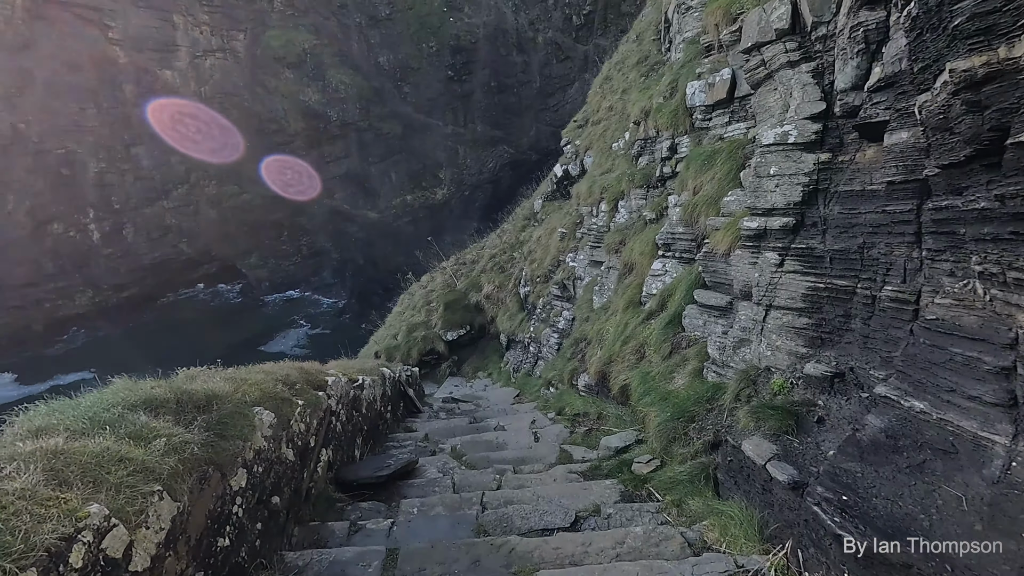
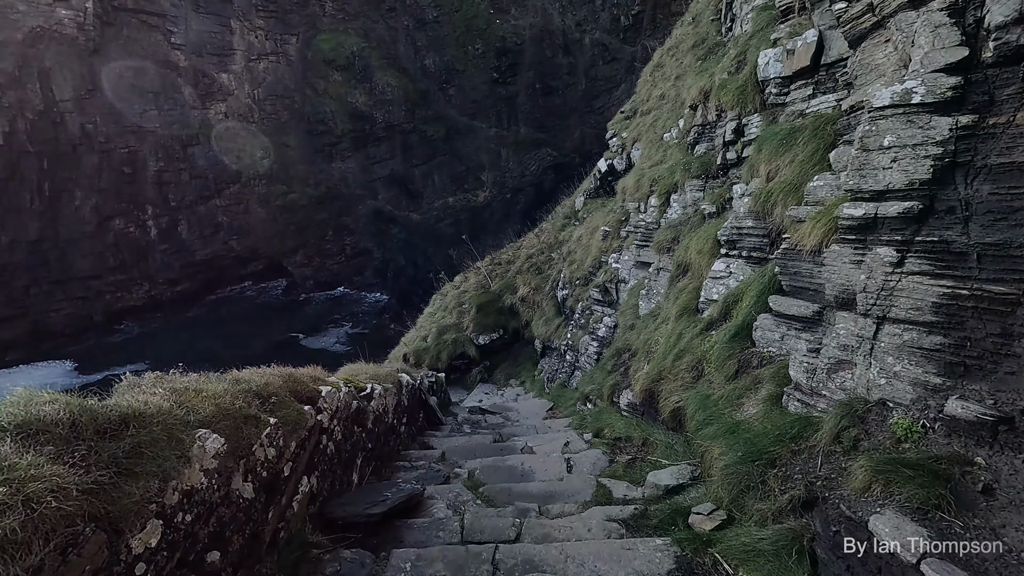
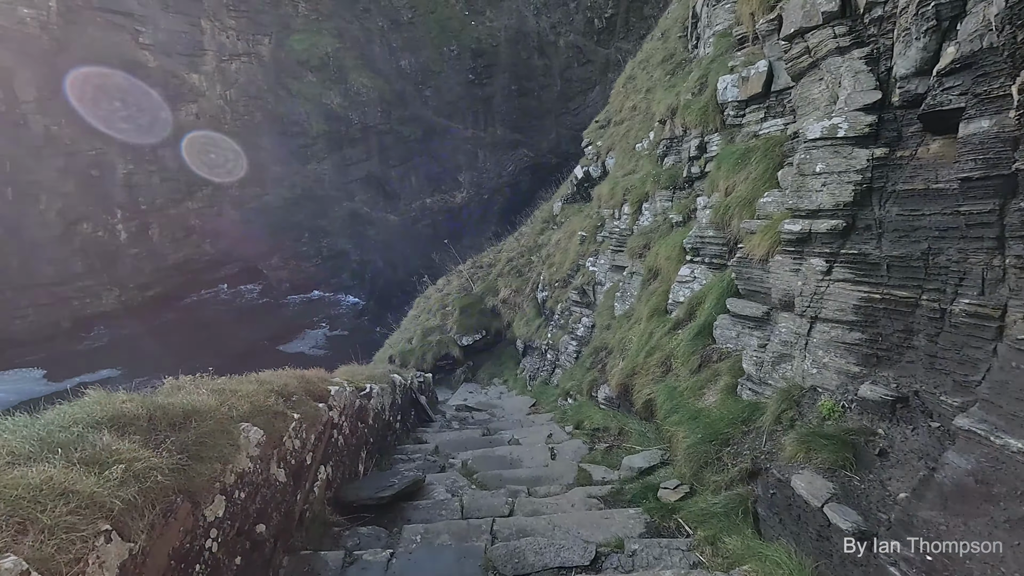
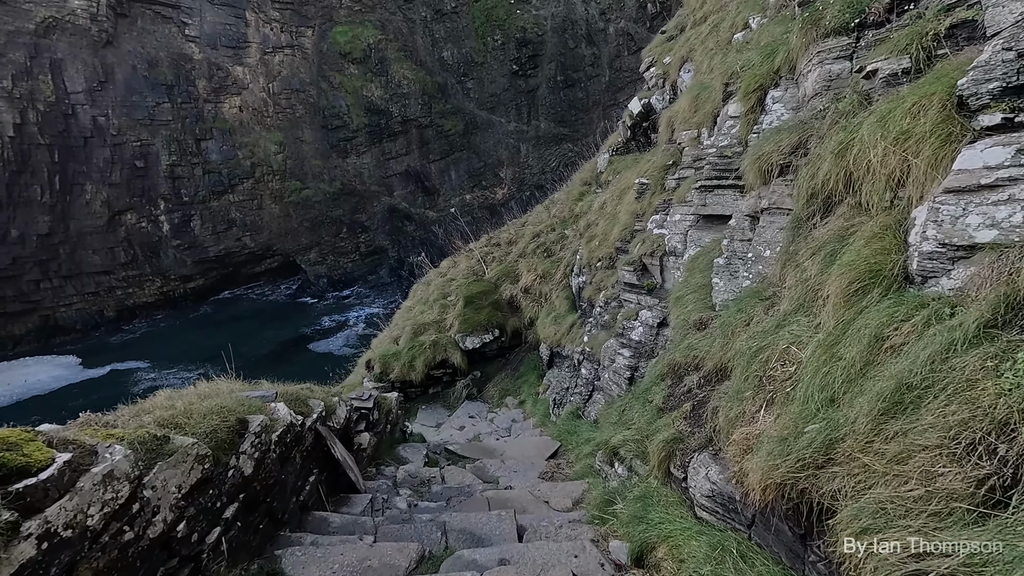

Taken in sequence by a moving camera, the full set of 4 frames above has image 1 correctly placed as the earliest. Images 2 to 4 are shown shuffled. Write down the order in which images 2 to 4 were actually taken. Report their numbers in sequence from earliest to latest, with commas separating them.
3, 2, 4
